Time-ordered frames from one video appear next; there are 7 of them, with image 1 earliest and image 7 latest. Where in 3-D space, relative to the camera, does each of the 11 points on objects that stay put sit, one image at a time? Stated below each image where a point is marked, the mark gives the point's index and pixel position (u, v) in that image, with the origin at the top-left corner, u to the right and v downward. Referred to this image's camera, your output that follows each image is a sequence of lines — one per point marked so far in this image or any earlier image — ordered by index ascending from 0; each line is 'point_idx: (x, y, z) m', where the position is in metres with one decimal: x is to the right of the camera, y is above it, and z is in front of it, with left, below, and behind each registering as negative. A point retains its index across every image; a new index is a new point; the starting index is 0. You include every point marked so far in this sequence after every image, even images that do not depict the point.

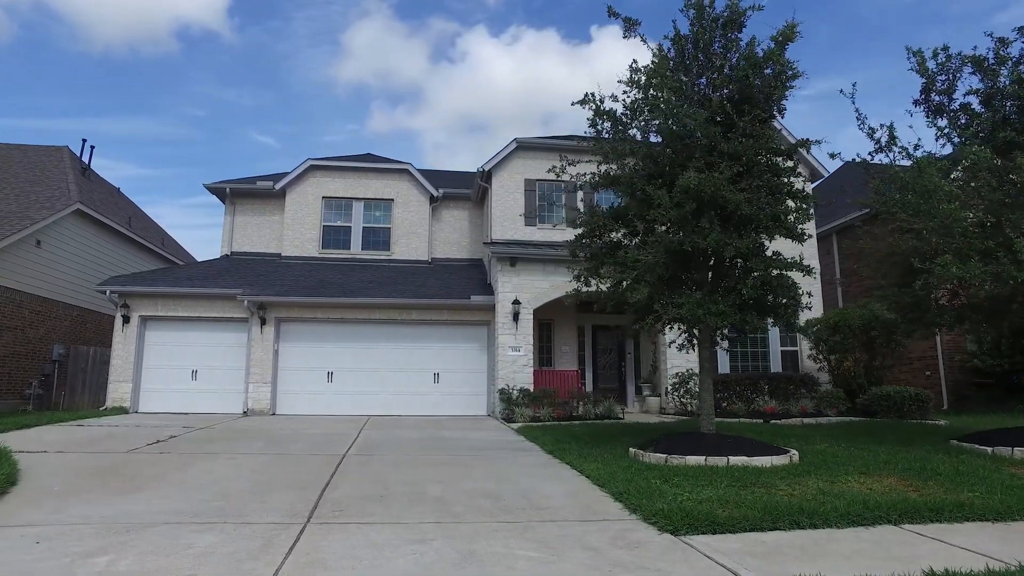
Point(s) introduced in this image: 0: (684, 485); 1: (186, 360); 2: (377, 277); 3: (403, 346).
0: (+1.6, -1.8, +5.7) m
1: (-7.6, -1.7, +14.4) m
2: (-3.4, +0.3, +15.8) m
3: (-2.6, -1.4, +14.8) m
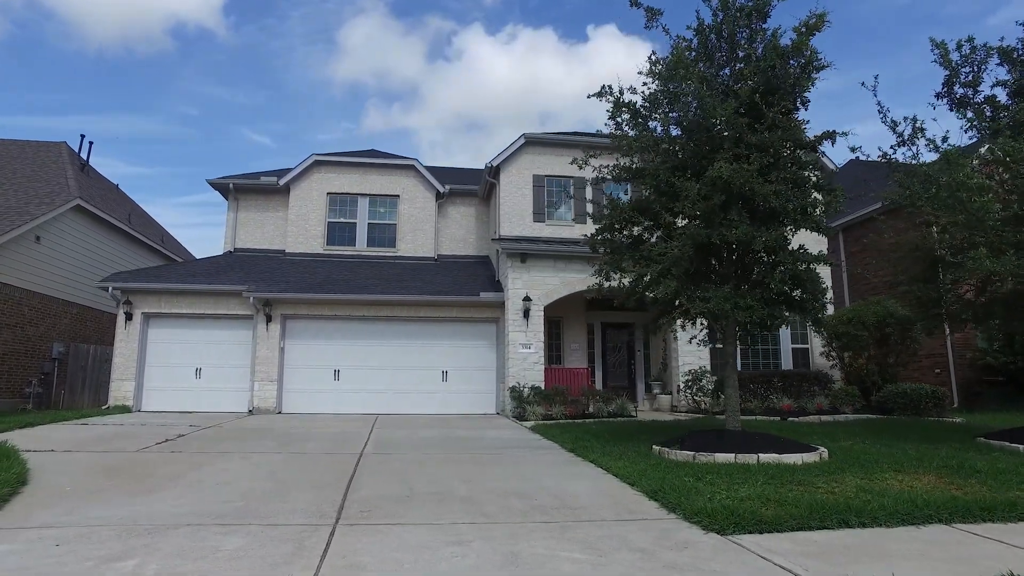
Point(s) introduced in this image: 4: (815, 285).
0: (+1.8, -1.7, +5.5) m
1: (-7.4, -1.6, +14.2) m
2: (-3.2, +0.4, +15.6) m
3: (-2.4, -1.3, +14.6) m
4: (+3.5, 0.0, +7.3) m
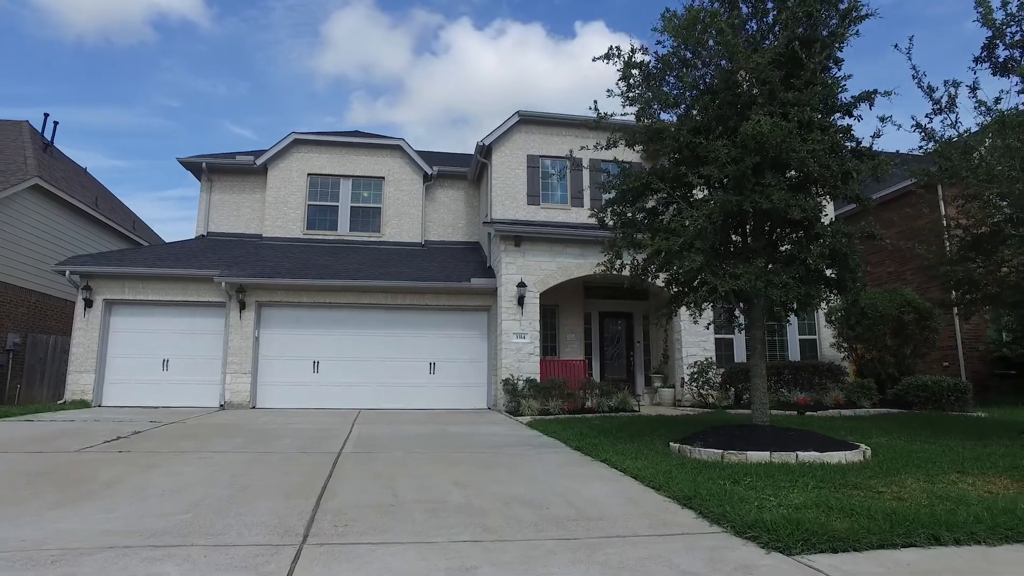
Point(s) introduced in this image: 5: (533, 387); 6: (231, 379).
0: (+1.9, -1.5, +4.7) m
1: (-7.5, -1.3, +13.1) m
2: (-3.4, +0.7, +14.6) m
3: (-2.5, -1.0, +13.7) m
4: (+3.6, +0.3, +6.4) m
5: (+0.4, -1.9, +11.8) m
6: (-5.8, -1.9, +12.9) m
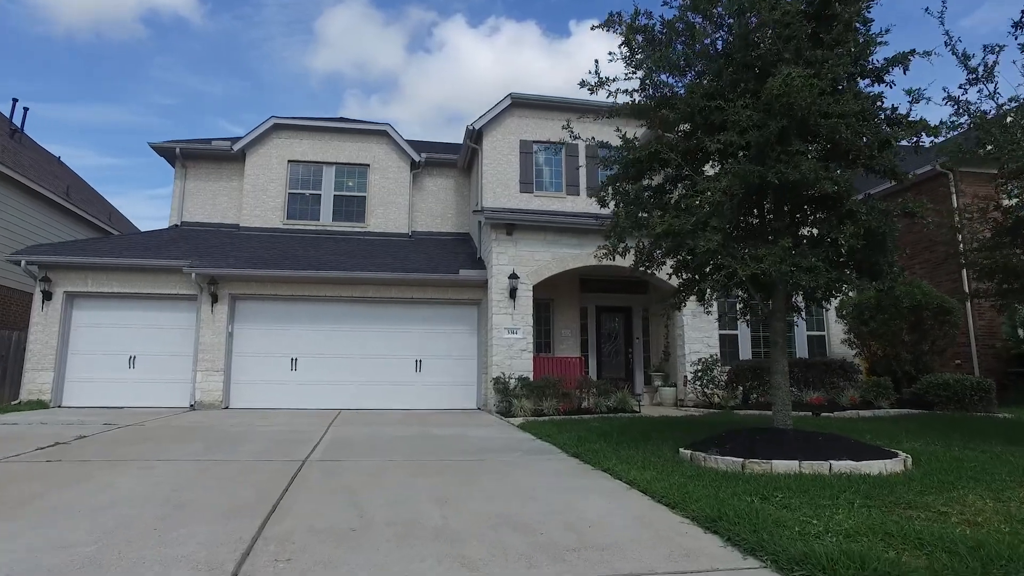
0: (+1.8, -1.4, +3.9) m
1: (-7.7, -1.1, +12.3) m
2: (-3.6, +0.8, +13.8) m
3: (-2.7, -0.9, +12.8) m
4: (+3.5, +0.4, +5.7) m
5: (+0.2, -1.7, +11.0) m
6: (-6.0, -1.7, +12.1) m
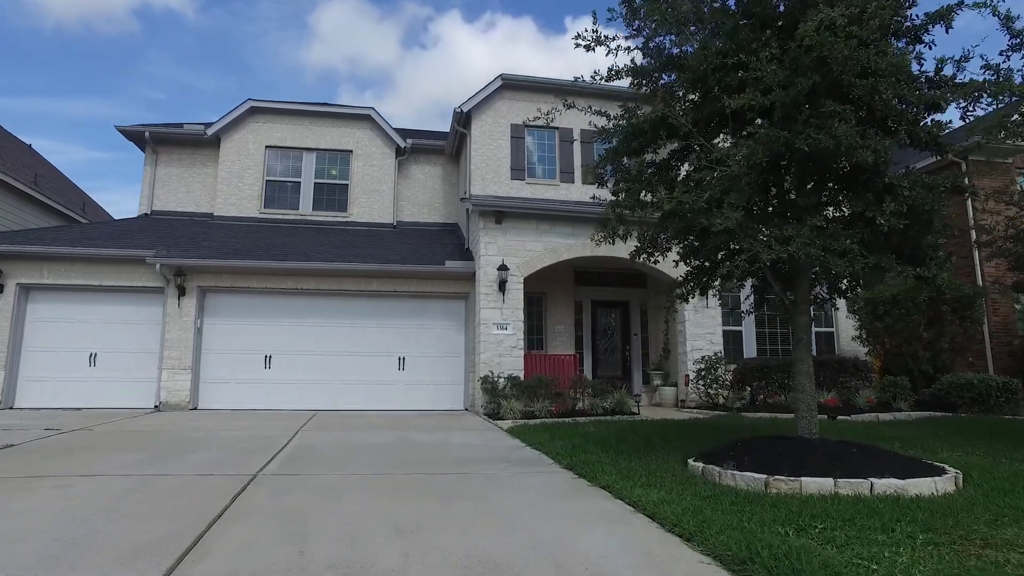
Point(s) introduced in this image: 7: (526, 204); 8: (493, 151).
0: (+1.7, -1.3, +3.1) m
1: (-7.9, -1.0, +11.4) m
2: (-3.8, +1.0, +12.9) m
3: (-2.9, -0.7, +12.0) m
4: (+3.3, +0.5, +4.9) m
5: (+0.1, -1.6, +10.2) m
6: (-6.2, -1.6, +11.2) m
7: (+0.2, +1.5, +10.9) m
8: (-0.4, +2.8, +12.8) m
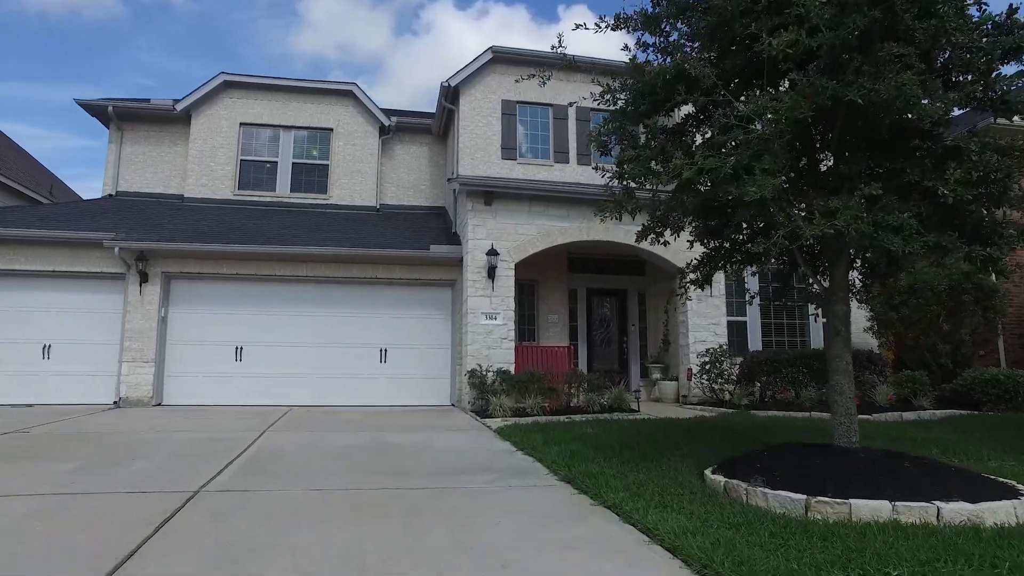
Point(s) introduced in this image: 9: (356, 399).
0: (+1.6, -1.2, +2.3) m
1: (-8.0, -0.7, +10.5) m
2: (-4.0, +1.2, +12.1) m
3: (-3.1, -0.5, +11.2) m
4: (+3.3, +0.6, +4.1) m
5: (-0.1, -1.4, +9.4) m
6: (-6.3, -1.4, +10.3) m
7: (+0.1, +1.7, +10.1) m
8: (-0.6, +3.0, +11.9) m
9: (-2.8, -1.9, +11.0) m
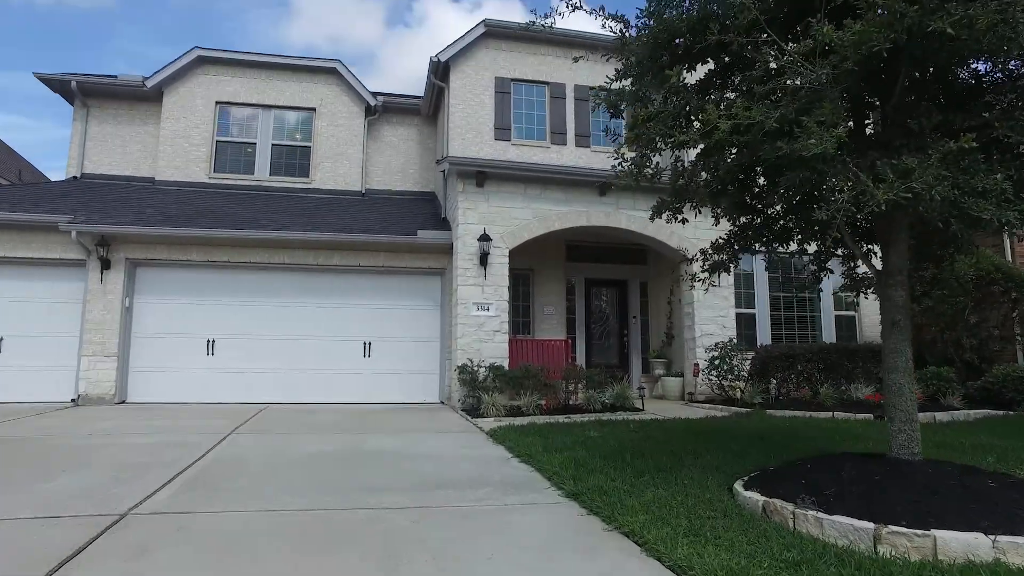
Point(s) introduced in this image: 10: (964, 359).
0: (+1.6, -1.1, +1.6) m
1: (-8.1, -0.5, +9.6) m
2: (-4.1, +1.4, +11.2) m
3: (-3.2, -0.3, +10.4) m
4: (+3.2, +0.7, +3.4) m
5: (-0.2, -1.2, +8.7) m
6: (-6.4, -1.2, +9.5) m
7: (0.0, +1.8, +9.3) m
8: (-0.7, +3.2, +11.2) m
9: (-2.9, -1.8, +10.2) m
10: (+6.6, -1.0, +9.2) m
